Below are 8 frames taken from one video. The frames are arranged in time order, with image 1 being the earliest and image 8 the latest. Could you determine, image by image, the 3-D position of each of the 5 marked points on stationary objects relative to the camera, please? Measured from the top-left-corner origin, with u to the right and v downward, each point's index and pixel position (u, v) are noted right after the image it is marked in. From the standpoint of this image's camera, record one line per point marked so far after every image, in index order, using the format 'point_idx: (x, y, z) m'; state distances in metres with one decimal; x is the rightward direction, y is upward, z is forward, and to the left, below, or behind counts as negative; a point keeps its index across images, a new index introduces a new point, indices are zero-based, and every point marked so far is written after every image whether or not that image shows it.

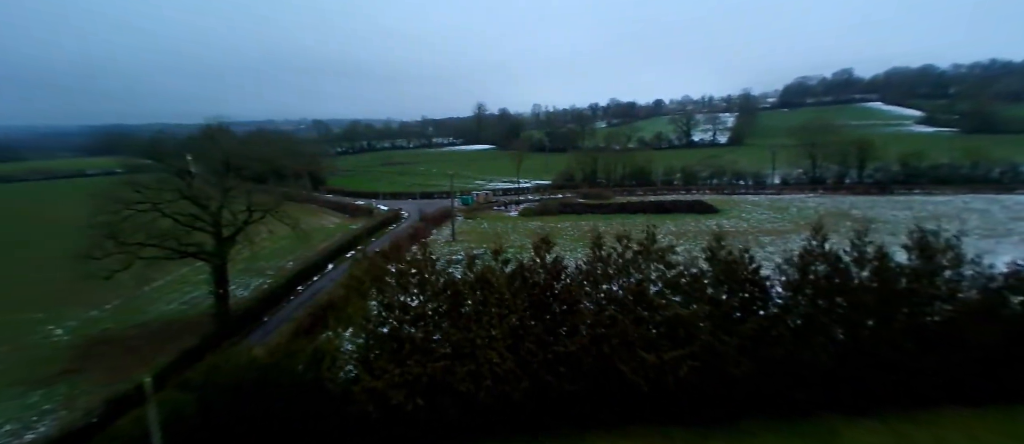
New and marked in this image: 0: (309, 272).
0: (-8.1, -2.1, +17.7) m
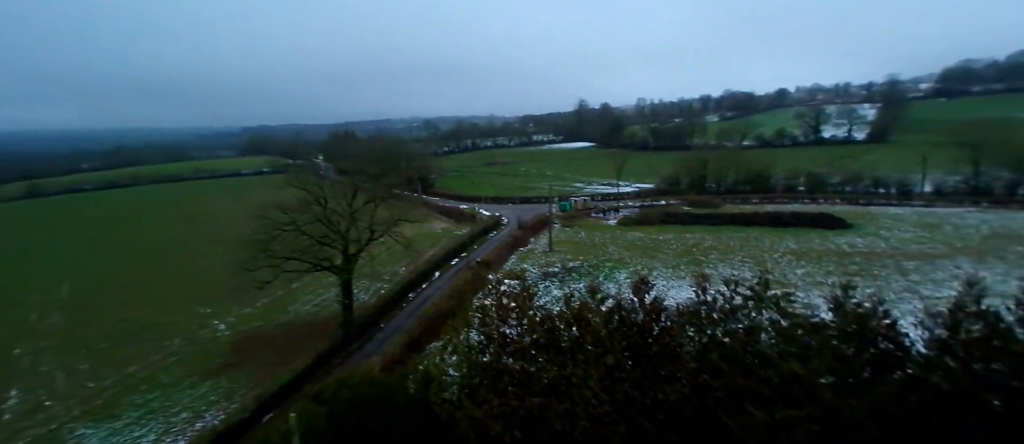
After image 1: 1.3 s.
0: (-4.0, -2.5, +18.9) m
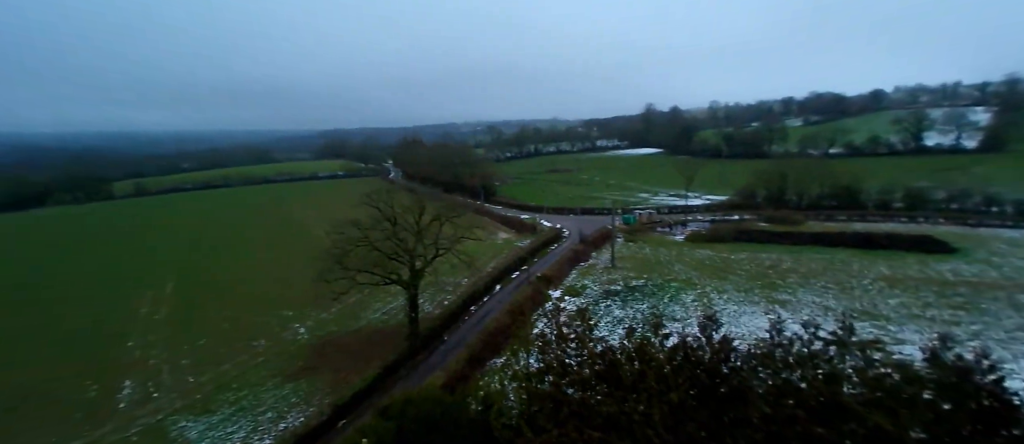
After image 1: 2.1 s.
0: (-1.4, -3.1, +19.2) m
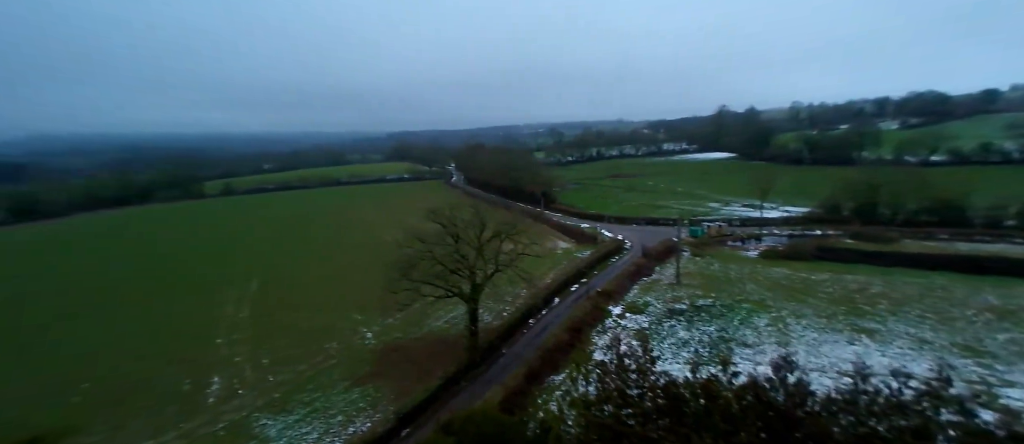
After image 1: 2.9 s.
0: (+1.2, -3.6, +19.1) m
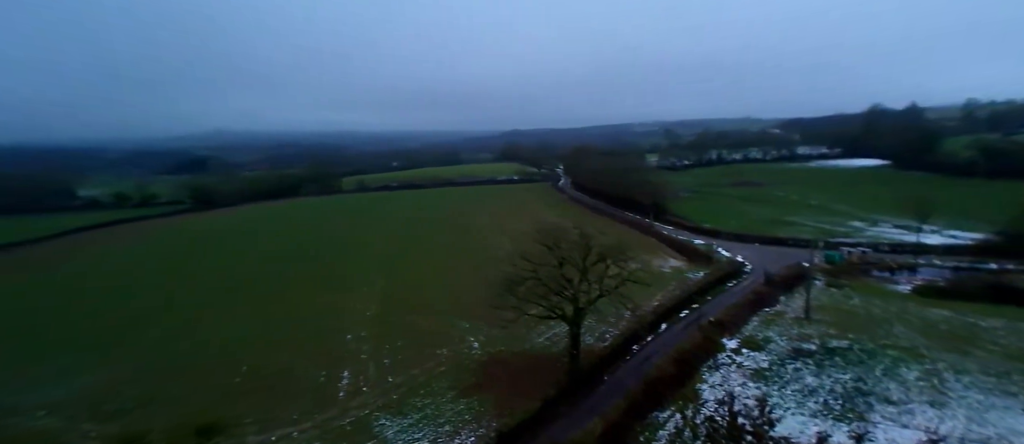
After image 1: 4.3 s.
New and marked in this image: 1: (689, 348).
0: (+5.6, -4.5, +18.3) m
1: (+7.0, -5.0, +17.2) m
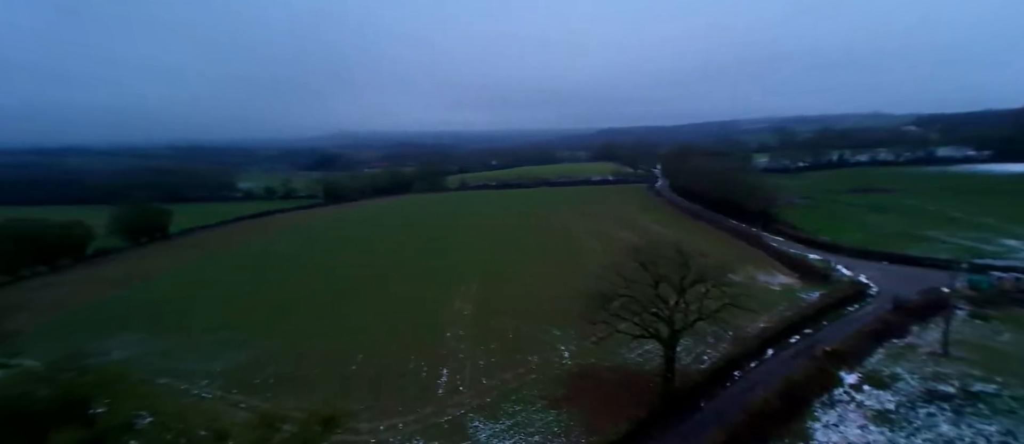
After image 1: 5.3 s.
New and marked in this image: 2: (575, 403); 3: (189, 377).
0: (+9.1, -5.1, +17.0) m
1: (+10.3, -5.7, +15.7) m
2: (+2.0, -5.9, +14.2) m
3: (-10.0, -4.9, +13.6) m
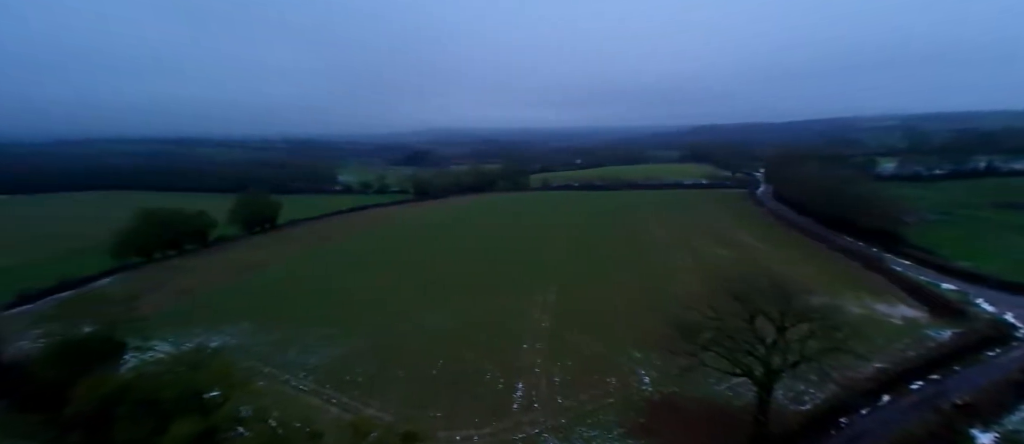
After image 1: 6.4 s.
0: (+11.9, -6.1, +15.1) m
1: (+12.8, -6.9, +13.7) m
2: (+4.4, -6.6, +13.5) m
3: (-7.5, -4.9, +14.7) m
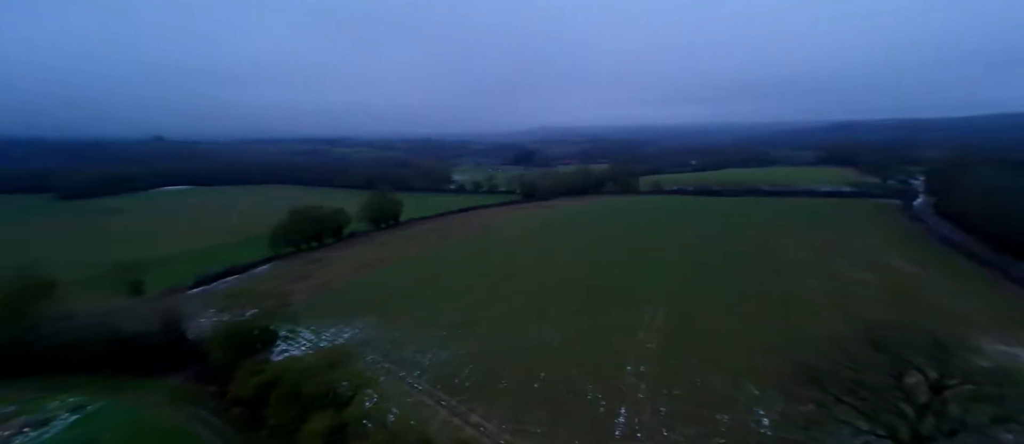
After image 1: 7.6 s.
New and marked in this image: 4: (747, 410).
0: (+15.1, -7.5, +12.7) m
1: (+15.7, -8.4, +11.2) m
2: (+7.4, -7.7, +12.6) m
3: (-3.9, -5.1, +15.8) m
4: (+7.7, -6.1, +14.6) m
